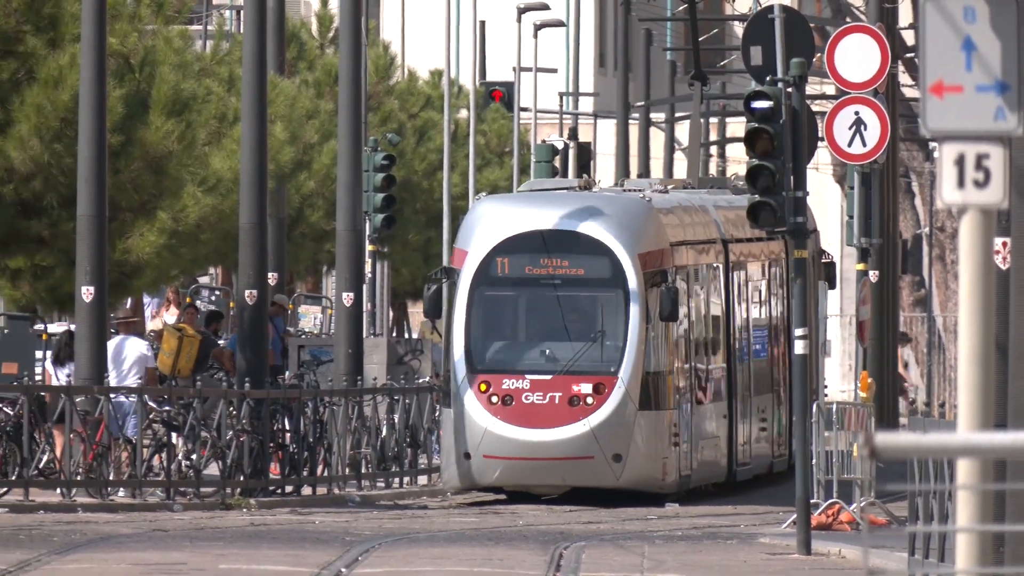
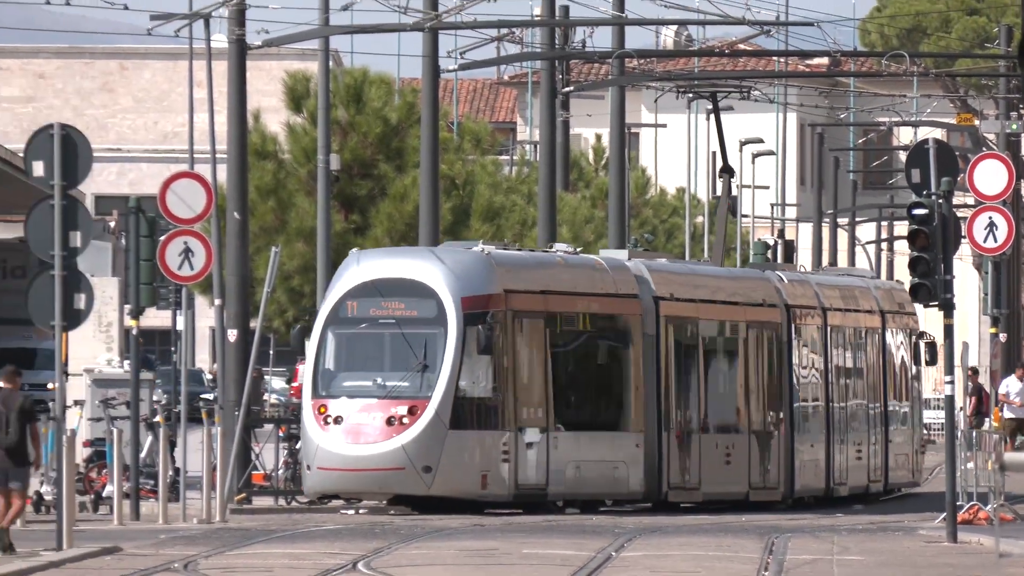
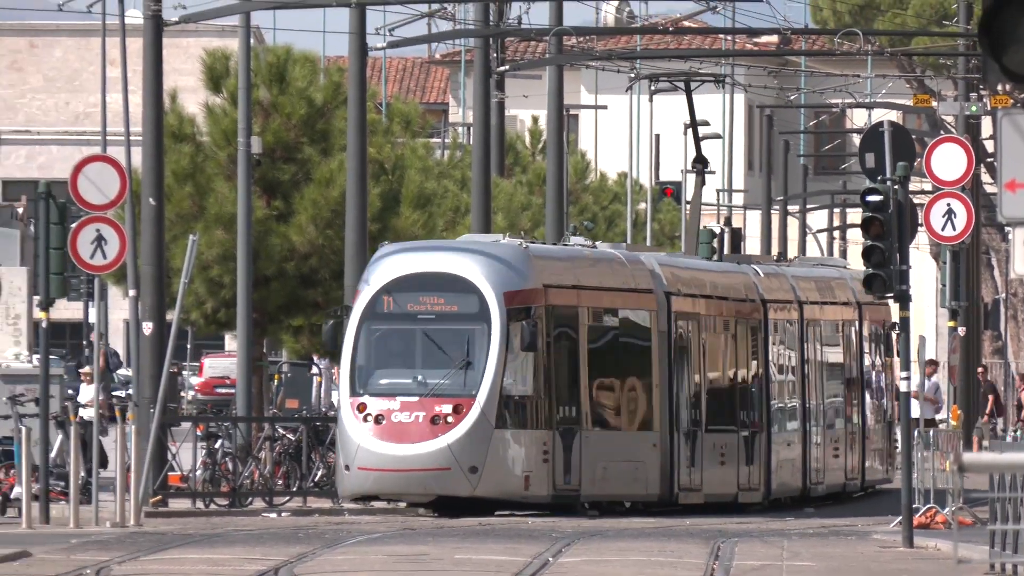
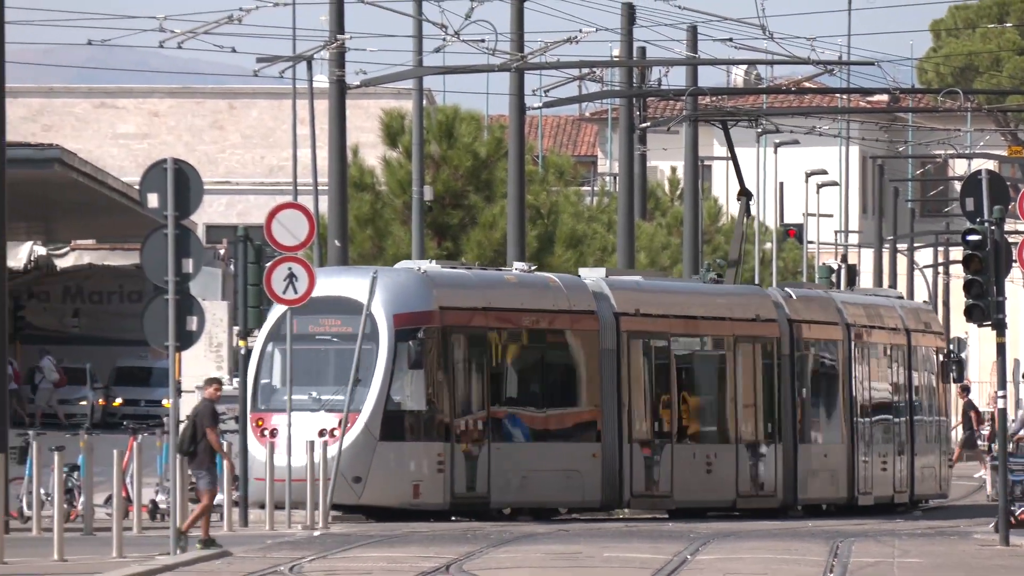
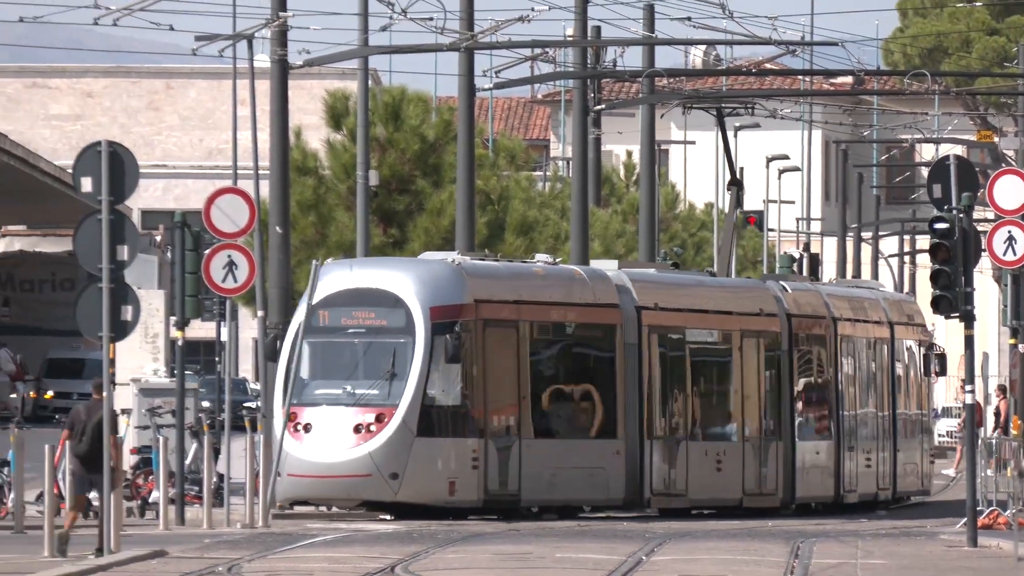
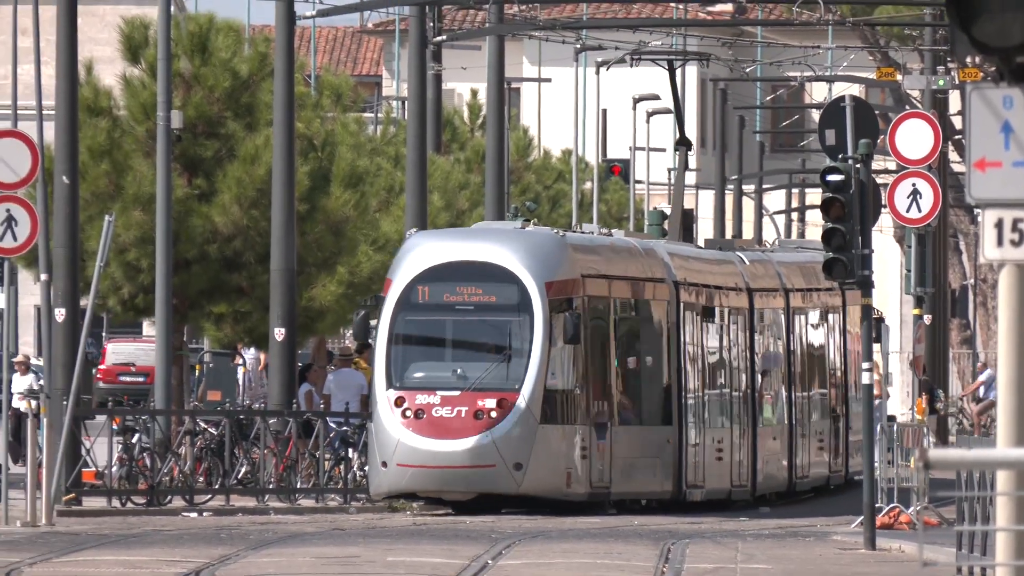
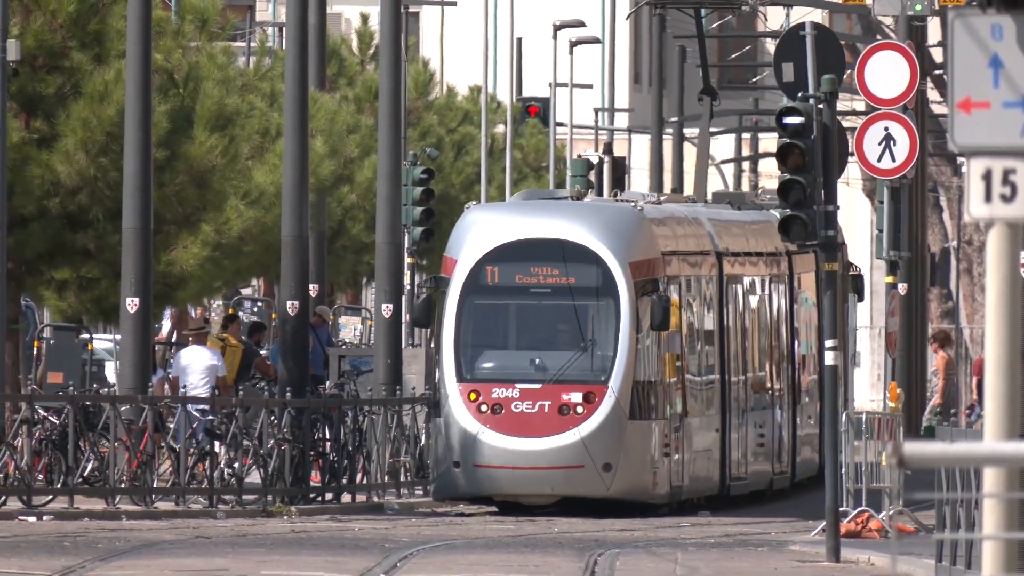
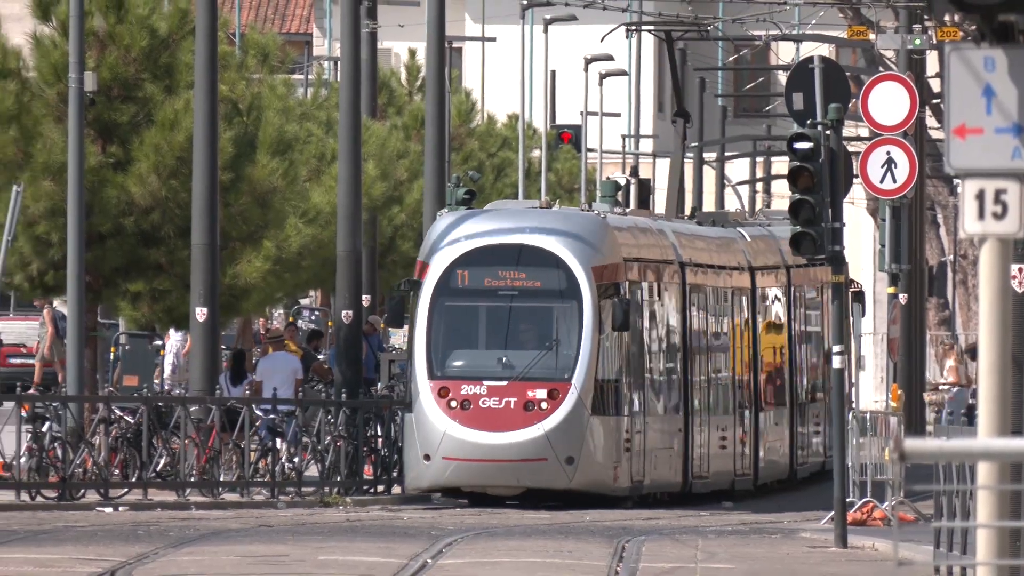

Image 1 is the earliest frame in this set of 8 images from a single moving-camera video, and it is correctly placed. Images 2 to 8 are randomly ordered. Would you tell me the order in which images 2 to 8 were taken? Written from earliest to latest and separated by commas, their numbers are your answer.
7, 8, 6, 3, 2, 5, 4
